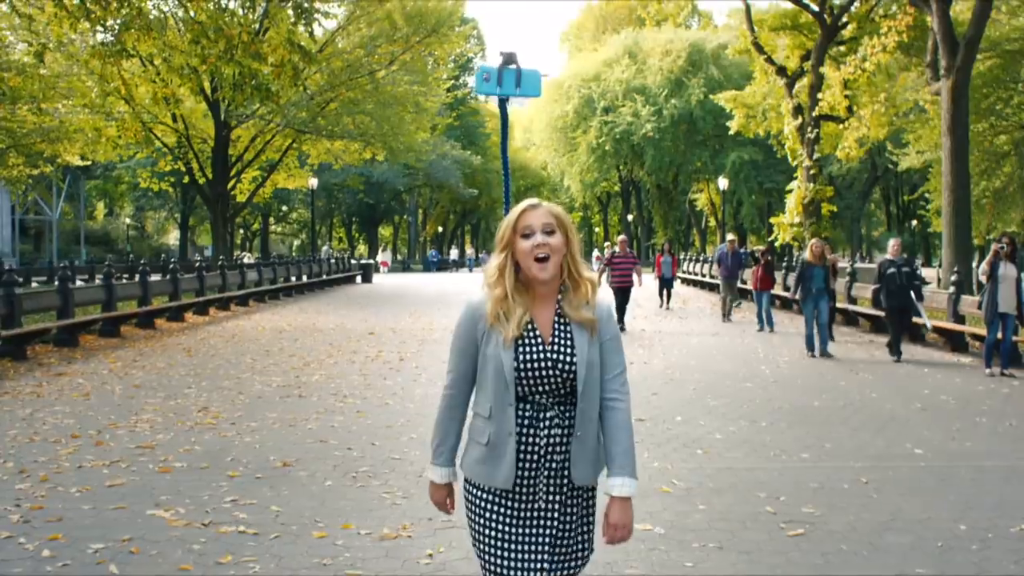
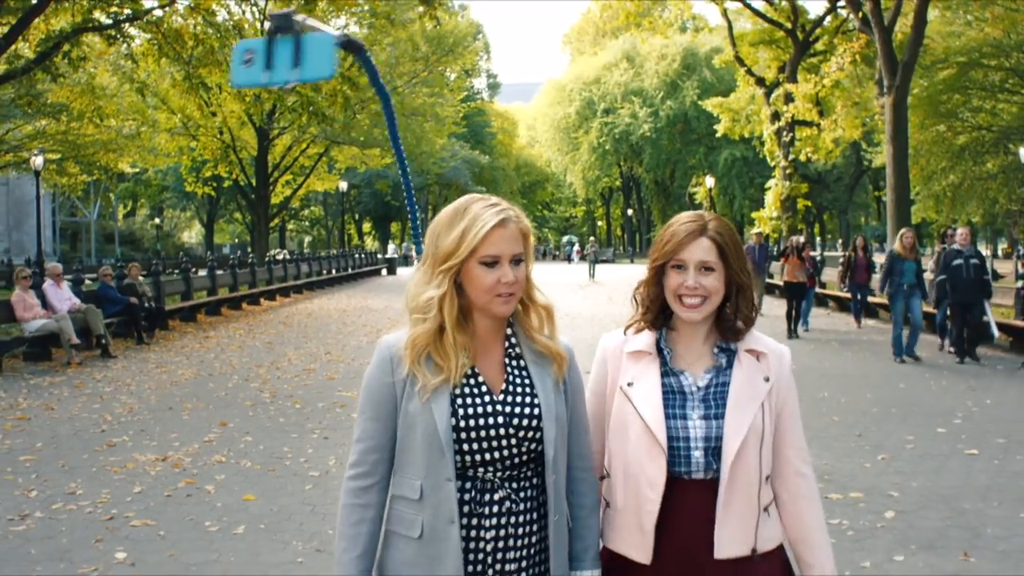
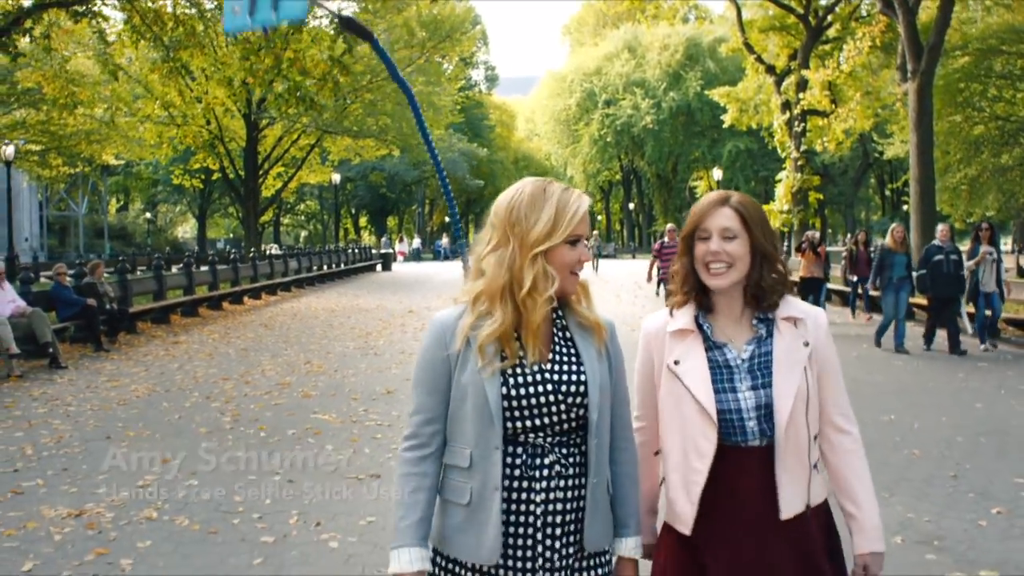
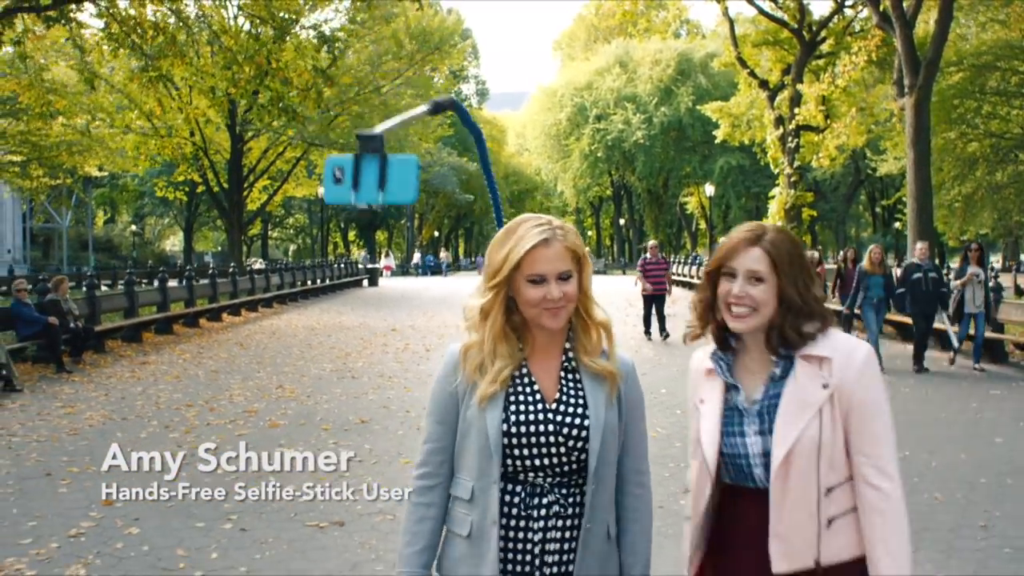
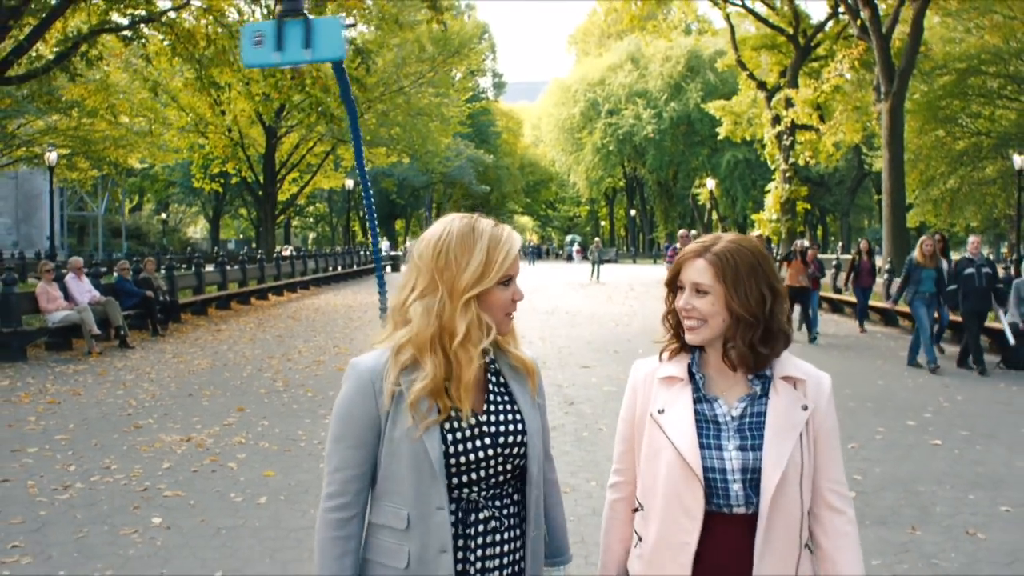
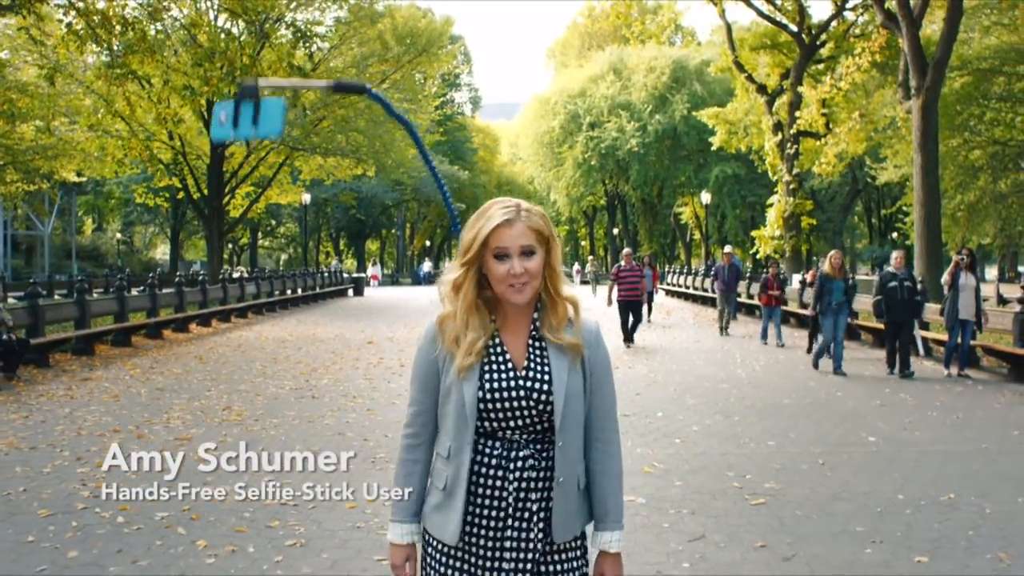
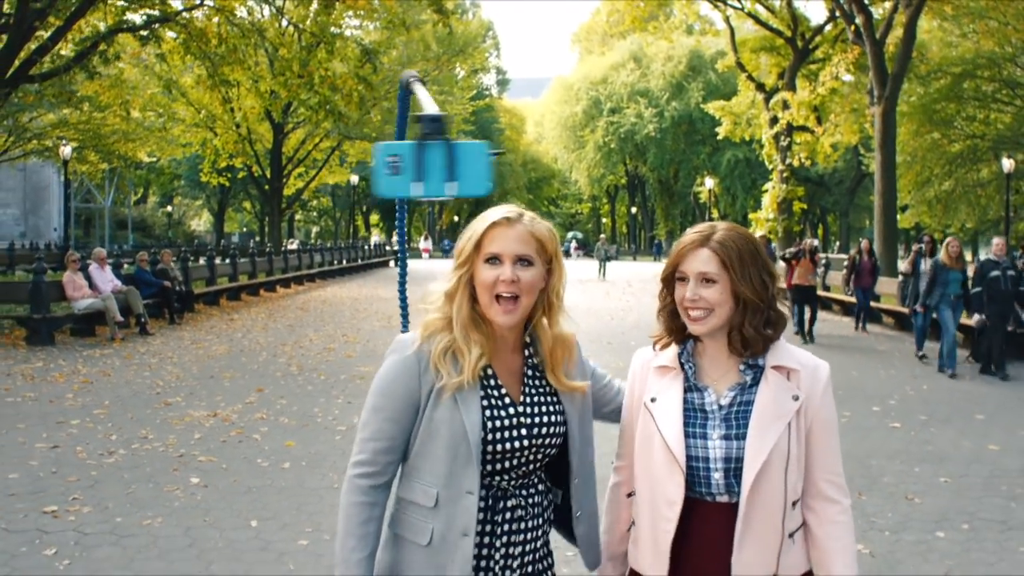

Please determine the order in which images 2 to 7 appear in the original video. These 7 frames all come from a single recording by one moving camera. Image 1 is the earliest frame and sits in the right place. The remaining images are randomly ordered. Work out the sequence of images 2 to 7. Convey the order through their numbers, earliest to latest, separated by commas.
6, 4, 3, 2, 5, 7
